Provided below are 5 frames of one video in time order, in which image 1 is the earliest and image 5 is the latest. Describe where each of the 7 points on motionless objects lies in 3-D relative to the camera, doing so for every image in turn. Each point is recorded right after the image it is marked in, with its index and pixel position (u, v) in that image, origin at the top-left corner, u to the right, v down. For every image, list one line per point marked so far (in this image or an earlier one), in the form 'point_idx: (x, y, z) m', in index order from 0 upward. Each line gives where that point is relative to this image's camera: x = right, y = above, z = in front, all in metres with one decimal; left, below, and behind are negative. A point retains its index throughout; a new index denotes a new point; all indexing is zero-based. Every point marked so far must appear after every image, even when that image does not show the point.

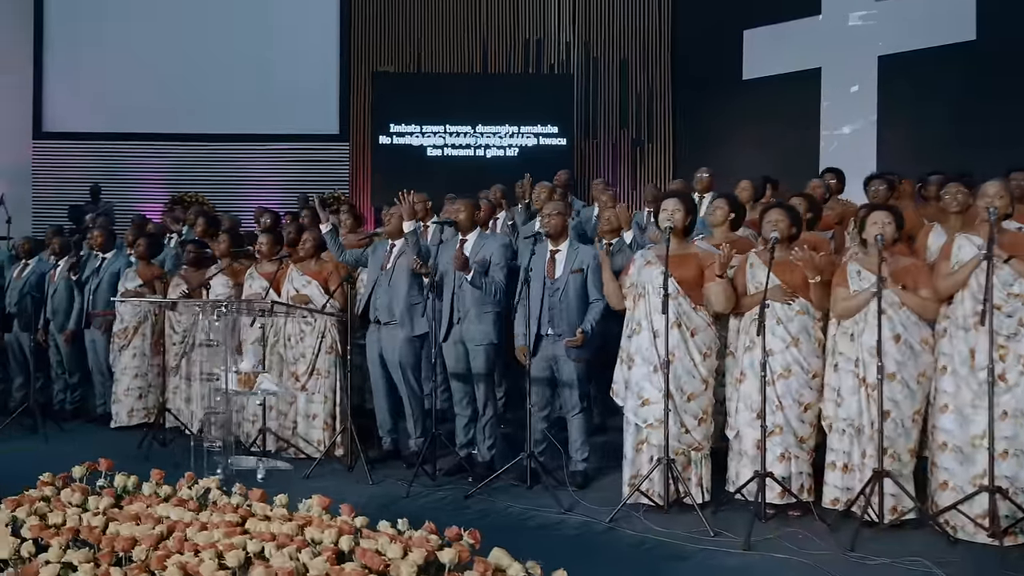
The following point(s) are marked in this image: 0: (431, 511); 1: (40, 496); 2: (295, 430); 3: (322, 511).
0: (-0.6, -1.5, +5.5) m
1: (-2.1, -0.9, +3.5) m
2: (-1.9, -1.3, +7.1) m
3: (-0.7, -0.9, +3.1) m
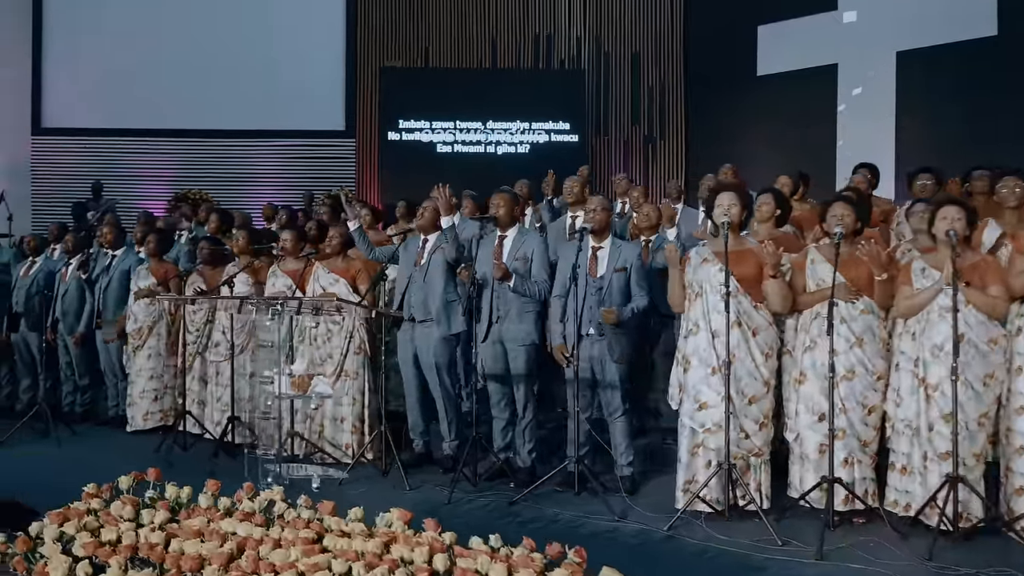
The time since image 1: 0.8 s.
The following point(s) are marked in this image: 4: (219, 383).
0: (-0.2, -1.5, +5.2) m
1: (-1.8, -0.9, +3.3) m
2: (-1.6, -1.3, +6.9) m
3: (-0.4, -0.9, +2.9) m
4: (-2.8, -0.9, +7.6) m
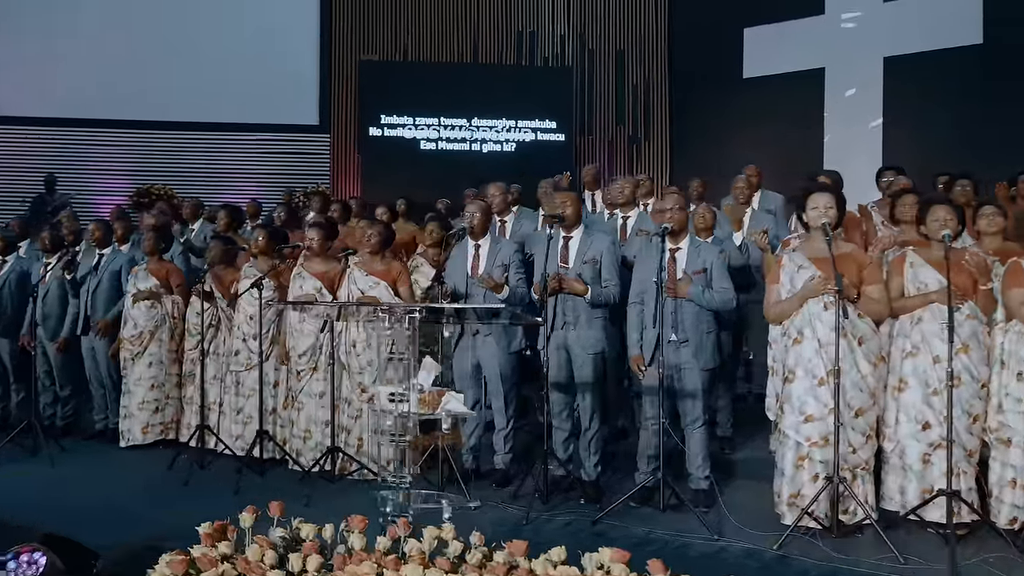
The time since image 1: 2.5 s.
0: (+0.3, -1.5, +4.8) m
1: (-1.0, -0.9, +2.8) m
2: (-1.2, -1.3, +6.4) m
3: (+0.4, -0.9, +2.5) m
4: (-2.4, -0.9, +7.0) m
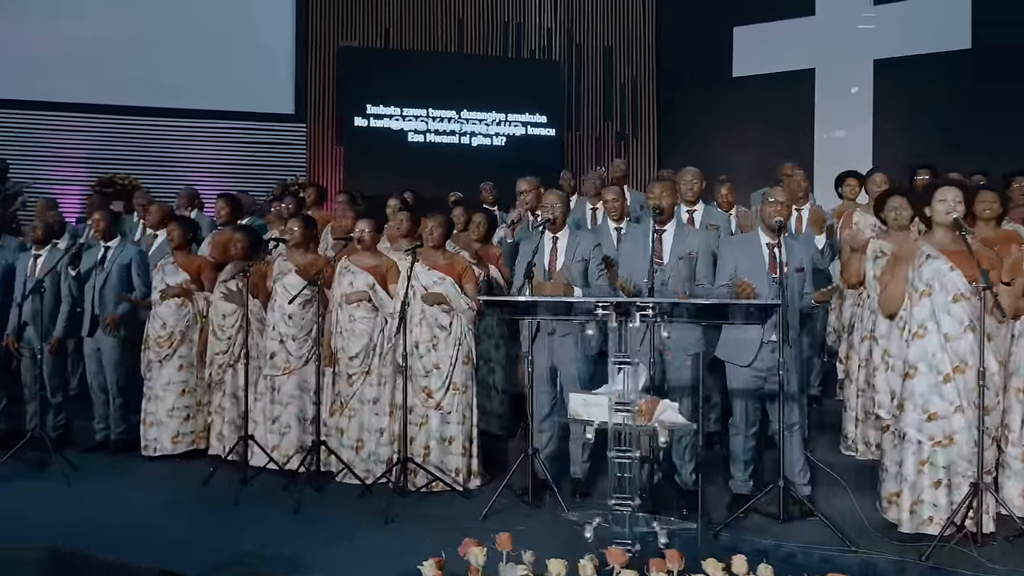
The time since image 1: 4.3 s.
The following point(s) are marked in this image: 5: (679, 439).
0: (+1.0, -1.5, +4.5) m
1: (-0.1, -0.9, +2.3) m
2: (-0.6, -1.3, +5.9) m
3: (+1.3, -0.9, +2.2) m
4: (-1.9, -0.9, +6.3) m
5: (+1.2, -1.1, +5.4) m
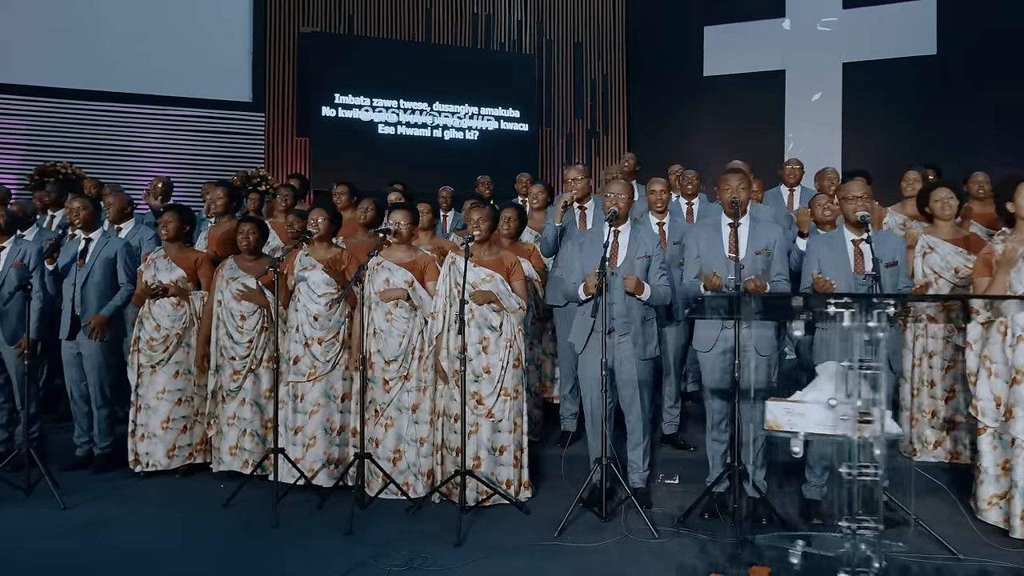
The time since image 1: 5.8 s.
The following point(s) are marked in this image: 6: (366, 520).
0: (+1.6, -1.5, +4.2) m
1: (+0.6, -0.9, +1.9) m
2: (-0.2, -1.2, +5.4) m
3: (+2.1, -0.9, +1.9) m
4: (-1.6, -0.9, +5.8) m
5: (+1.6, -1.0, +5.2) m
6: (-0.9, -1.5, +5.0) m
